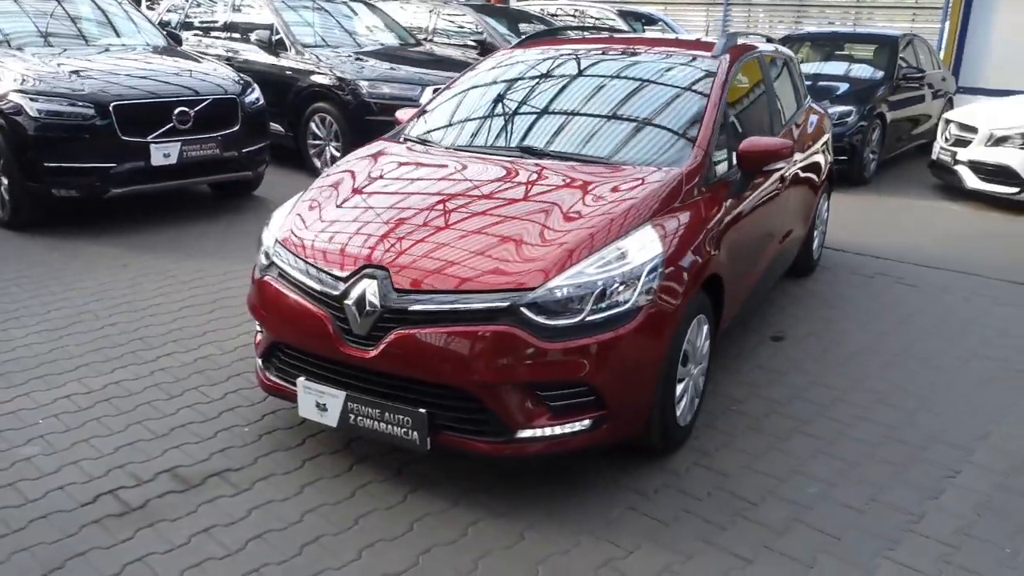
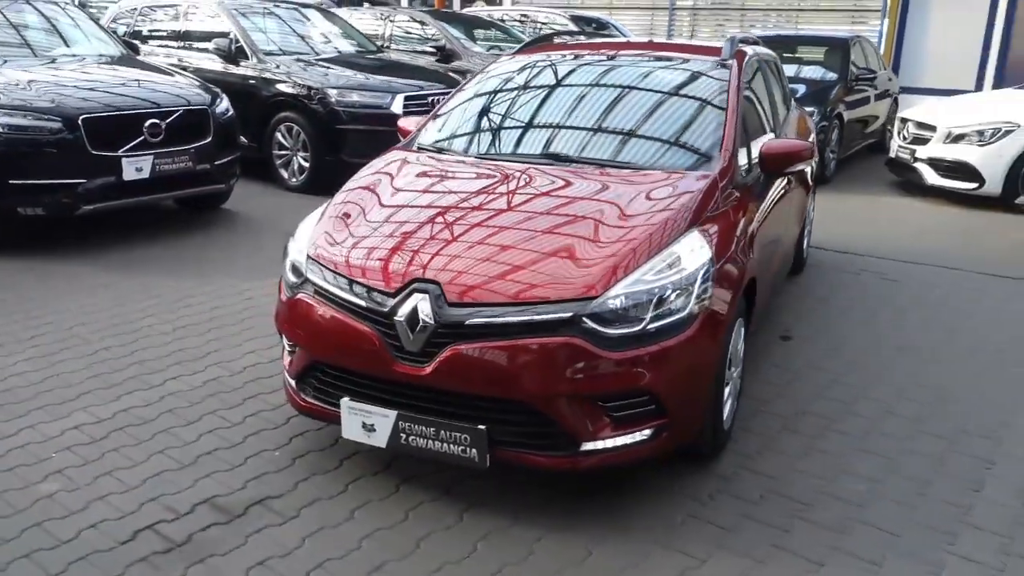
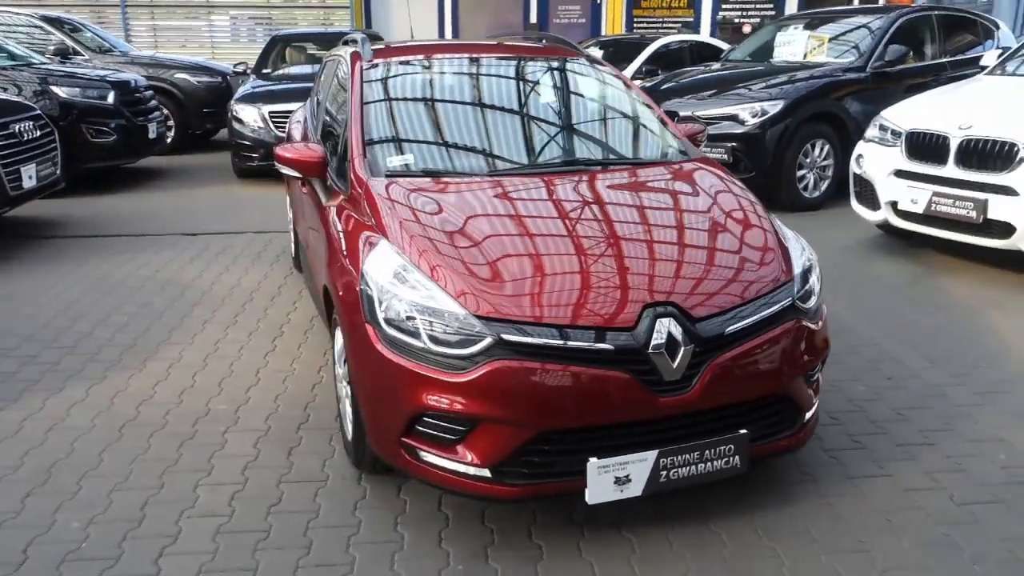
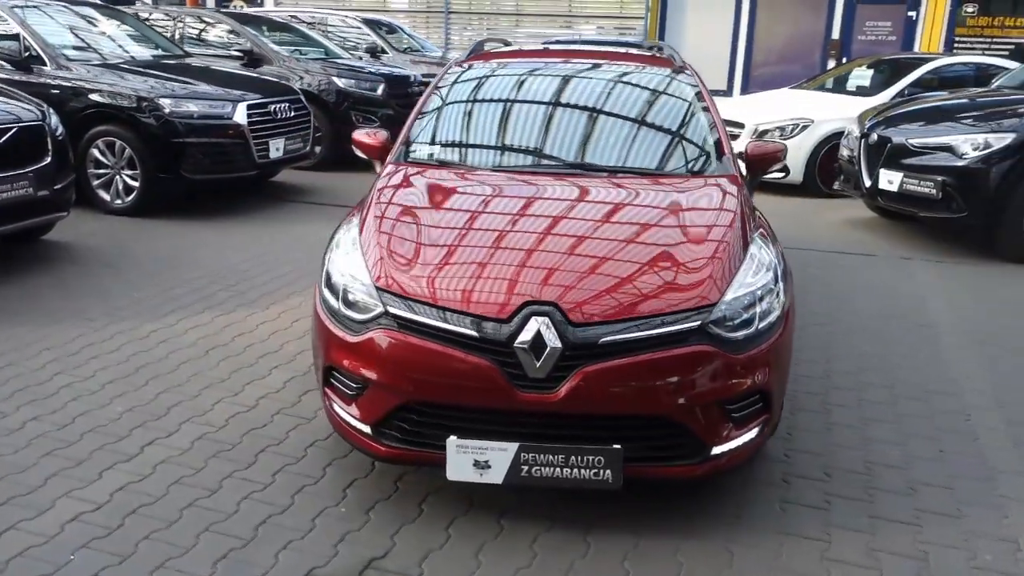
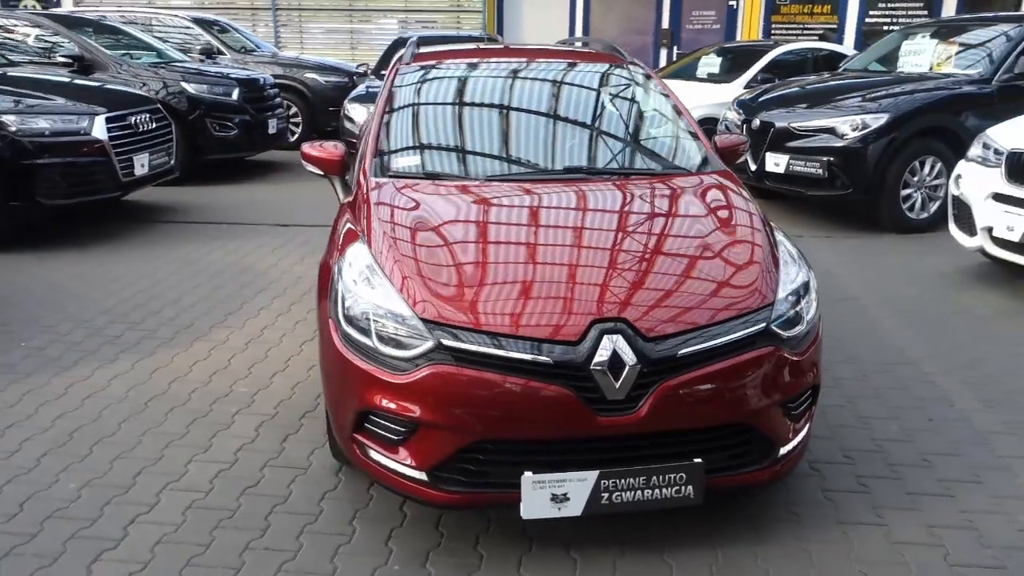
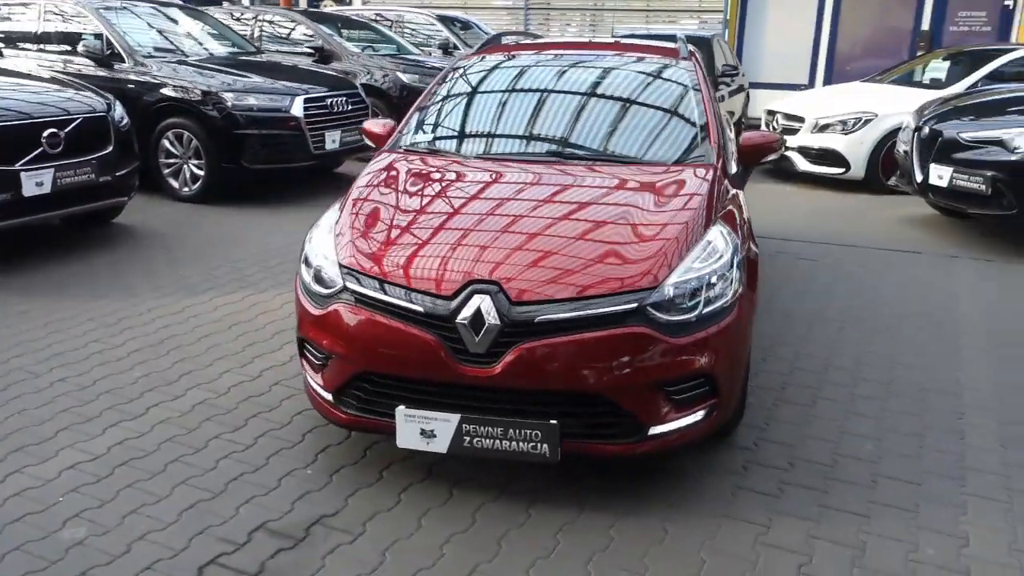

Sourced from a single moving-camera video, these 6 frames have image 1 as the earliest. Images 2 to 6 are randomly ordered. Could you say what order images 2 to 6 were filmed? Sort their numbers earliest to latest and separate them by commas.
2, 6, 4, 5, 3
